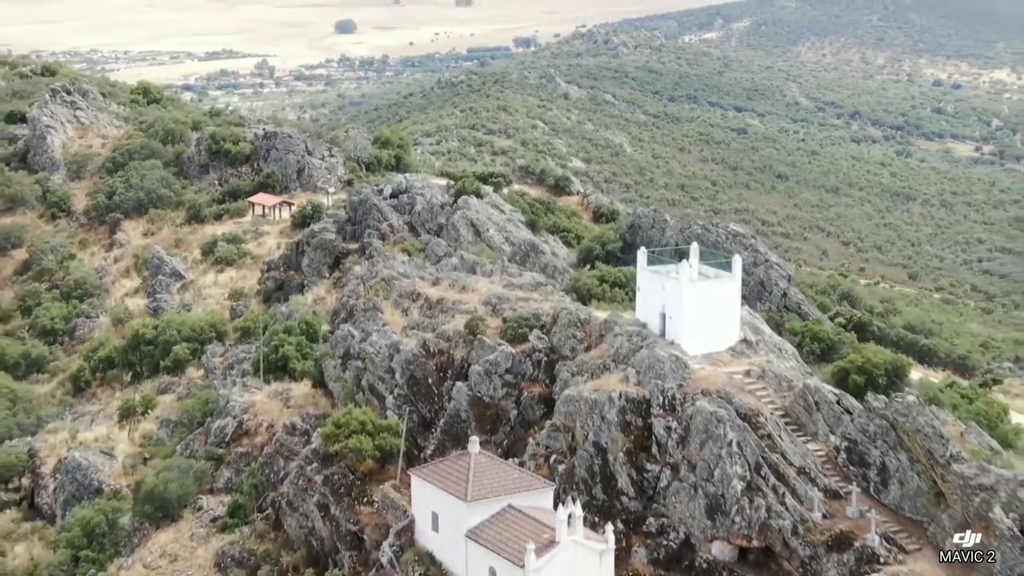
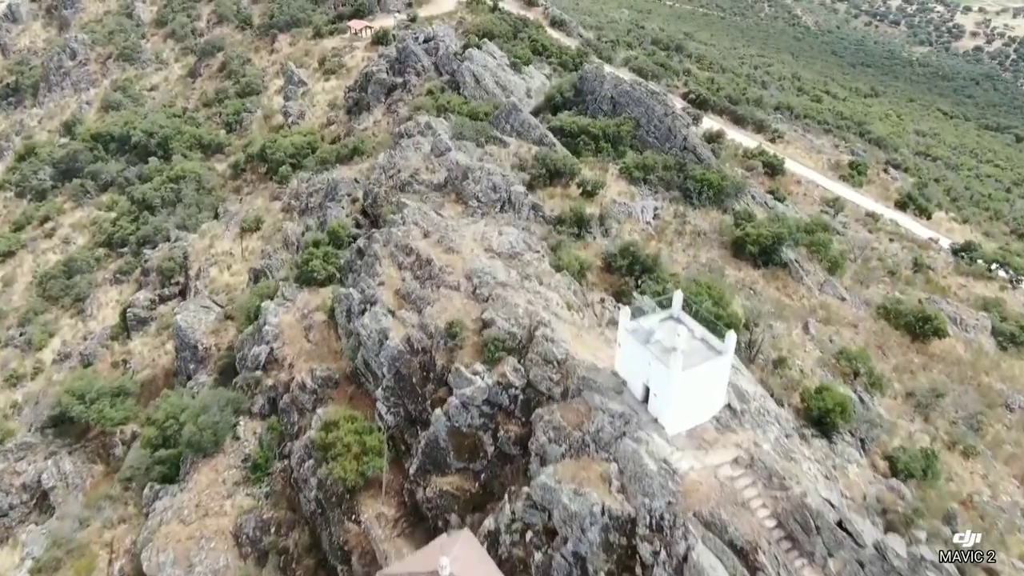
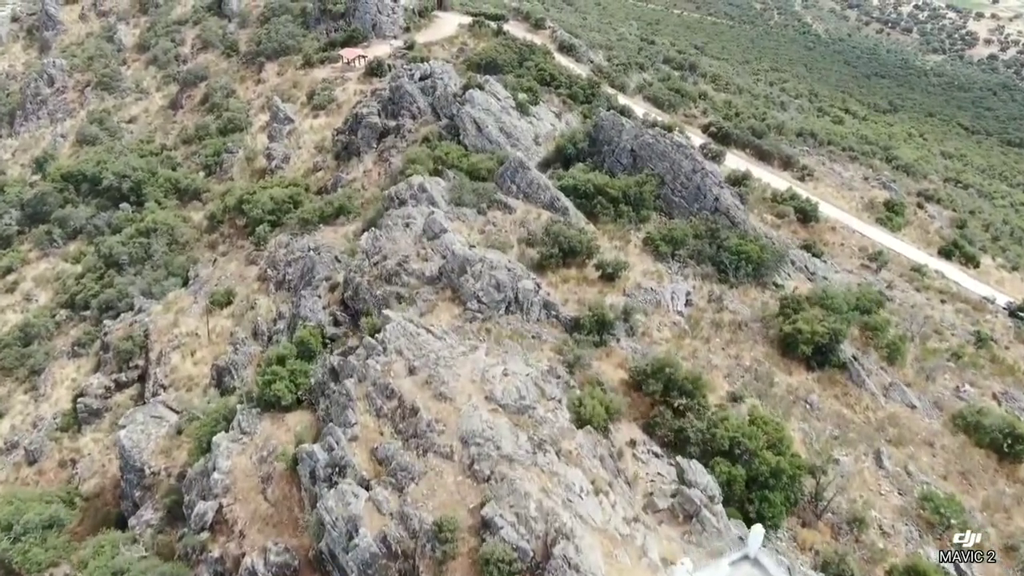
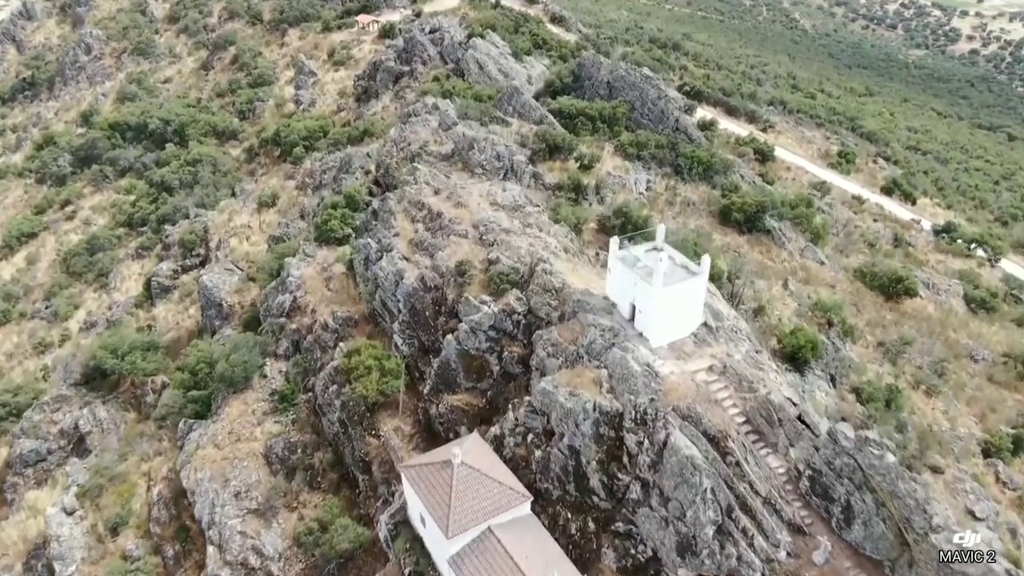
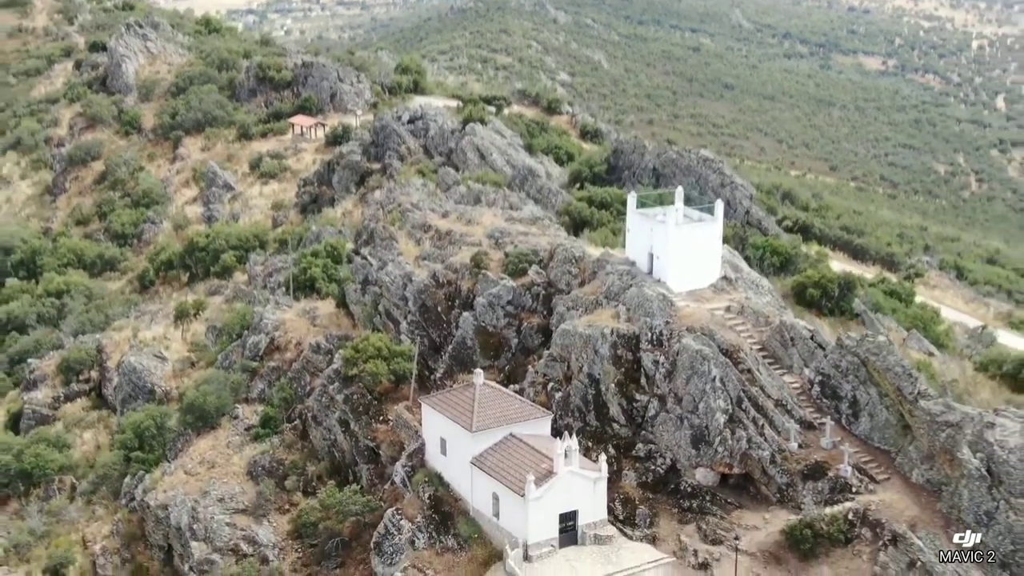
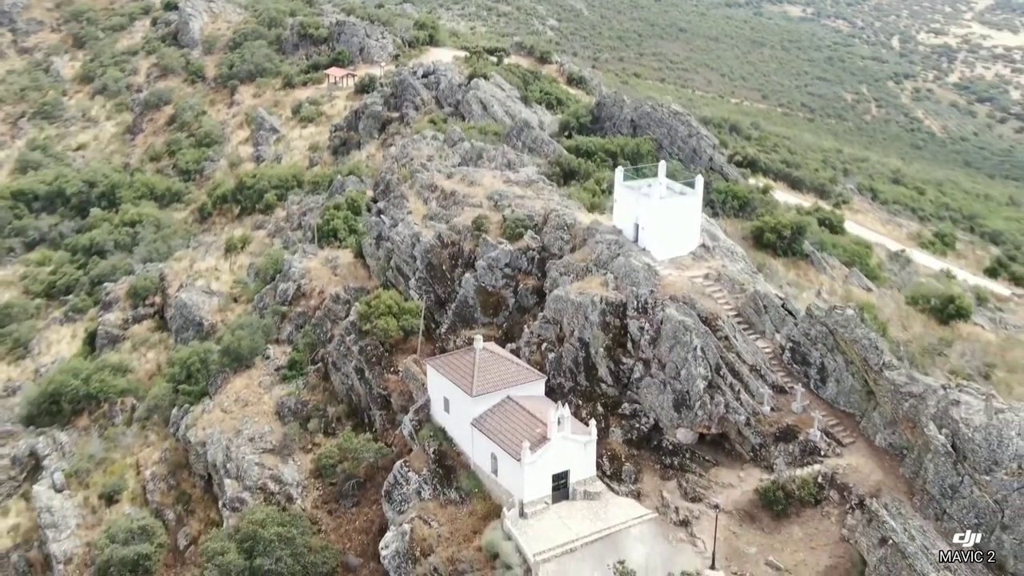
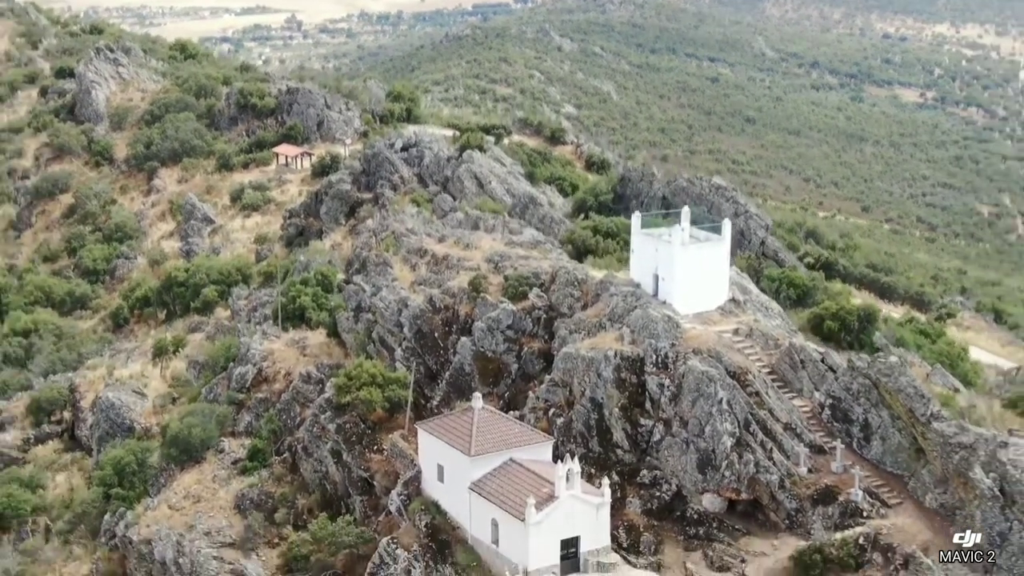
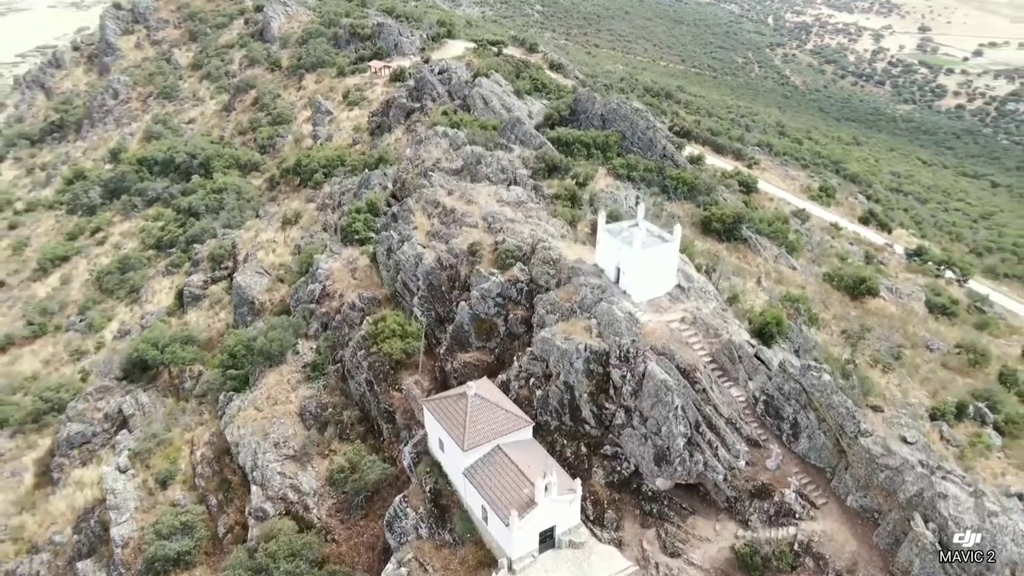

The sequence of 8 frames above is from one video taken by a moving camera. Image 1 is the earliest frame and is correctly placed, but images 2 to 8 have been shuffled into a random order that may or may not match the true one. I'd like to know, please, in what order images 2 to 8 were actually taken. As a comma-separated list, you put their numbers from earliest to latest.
7, 5, 6, 8, 4, 2, 3
